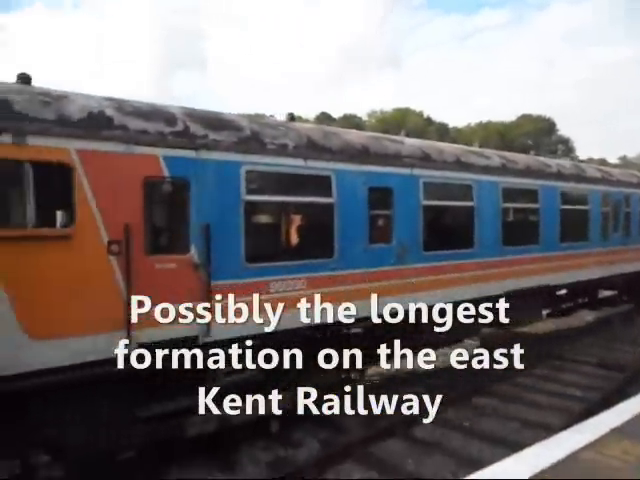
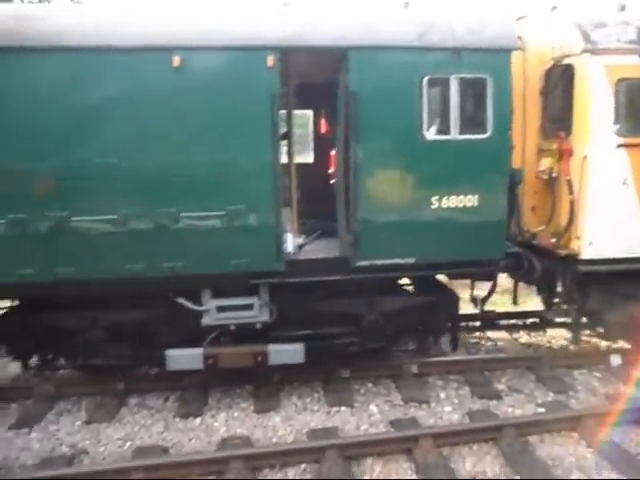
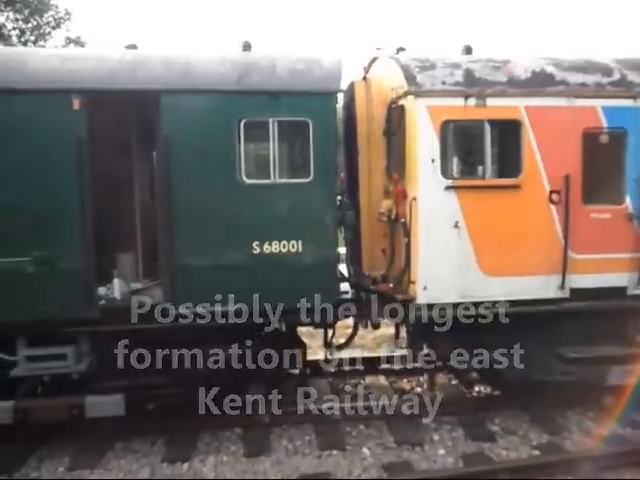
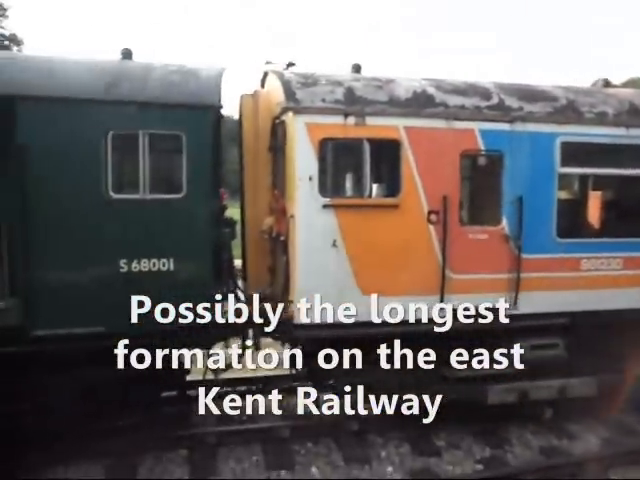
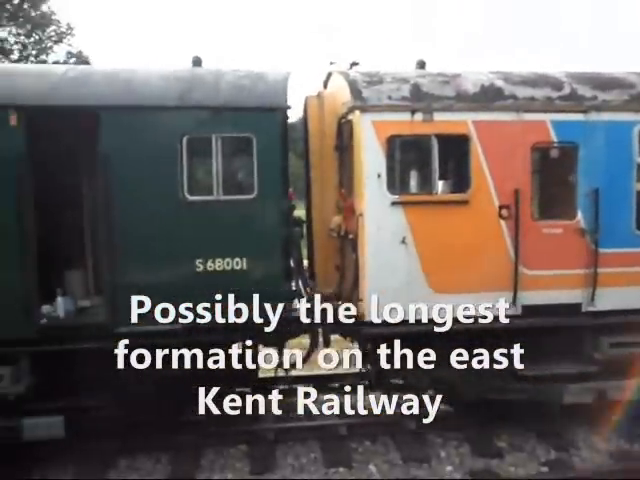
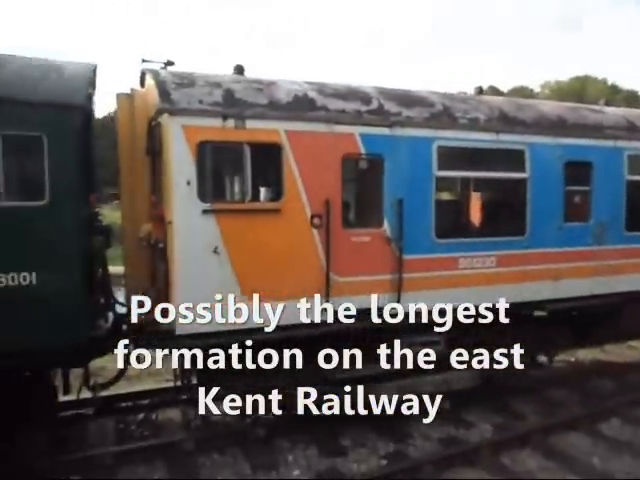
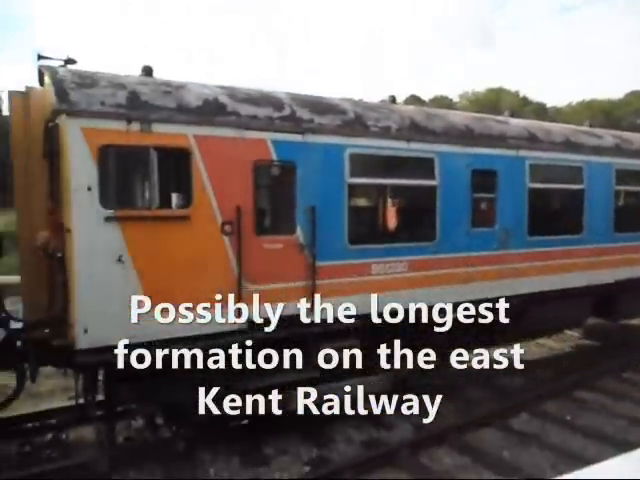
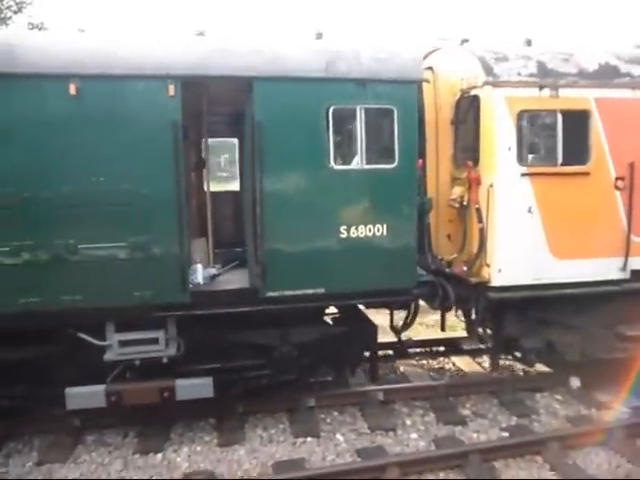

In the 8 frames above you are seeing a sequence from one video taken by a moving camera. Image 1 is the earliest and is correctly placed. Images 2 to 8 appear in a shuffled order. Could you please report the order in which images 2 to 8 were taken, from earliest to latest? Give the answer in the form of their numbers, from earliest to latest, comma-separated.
7, 6, 4, 5, 3, 8, 2
